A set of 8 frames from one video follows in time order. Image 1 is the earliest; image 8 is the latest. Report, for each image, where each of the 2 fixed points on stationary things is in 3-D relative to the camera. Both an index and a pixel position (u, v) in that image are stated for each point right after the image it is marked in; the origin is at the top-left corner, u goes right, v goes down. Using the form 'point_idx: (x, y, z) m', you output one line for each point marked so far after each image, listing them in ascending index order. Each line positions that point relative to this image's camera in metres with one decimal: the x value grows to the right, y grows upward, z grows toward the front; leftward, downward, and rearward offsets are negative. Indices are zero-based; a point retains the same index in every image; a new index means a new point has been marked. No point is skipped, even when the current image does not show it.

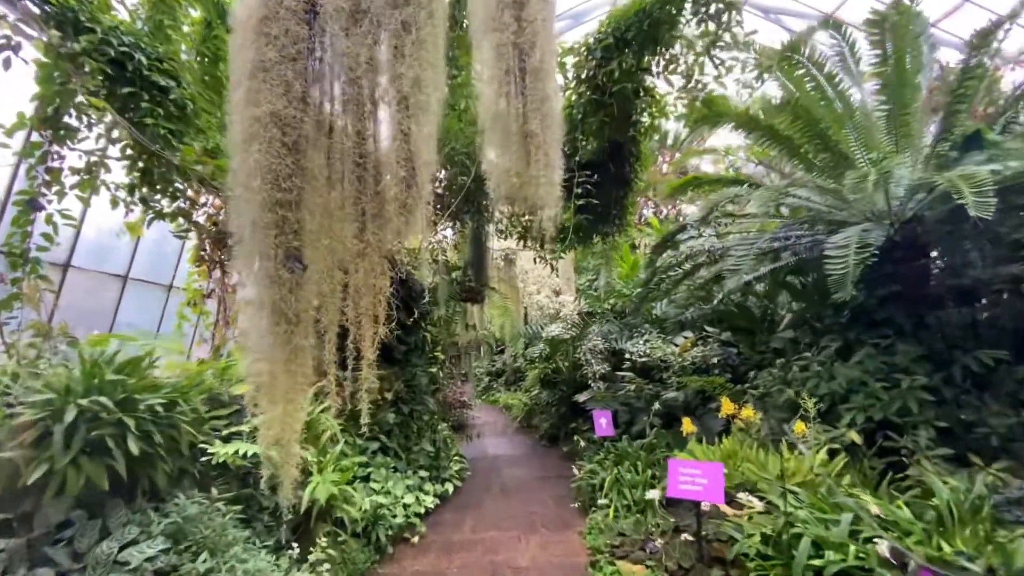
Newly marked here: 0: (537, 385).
0: (+0.2, -0.9, +4.6) m
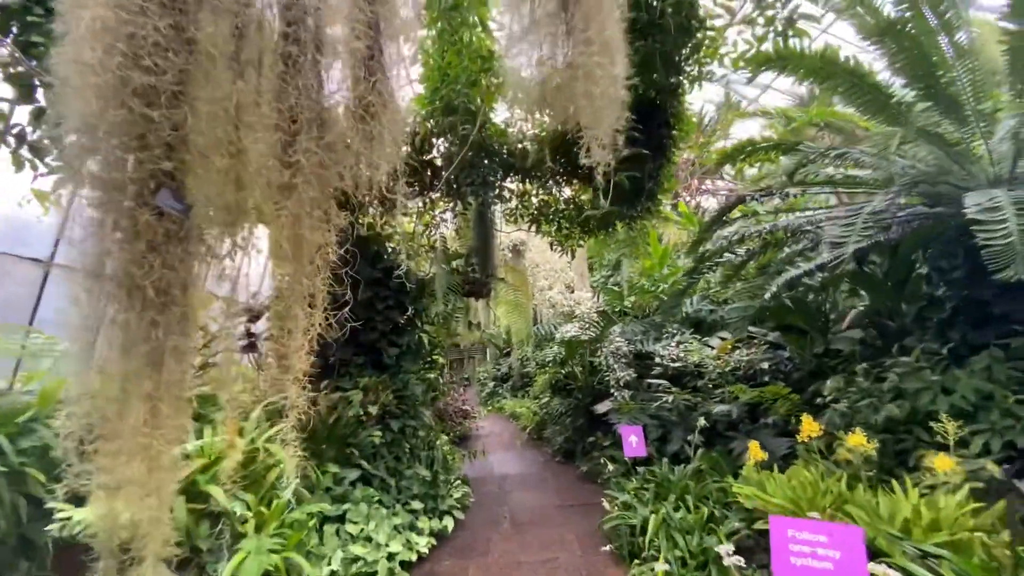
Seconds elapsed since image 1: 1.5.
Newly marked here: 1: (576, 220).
0: (+0.3, -0.9, +4.1) m
1: (+0.4, +0.4, +2.9) m
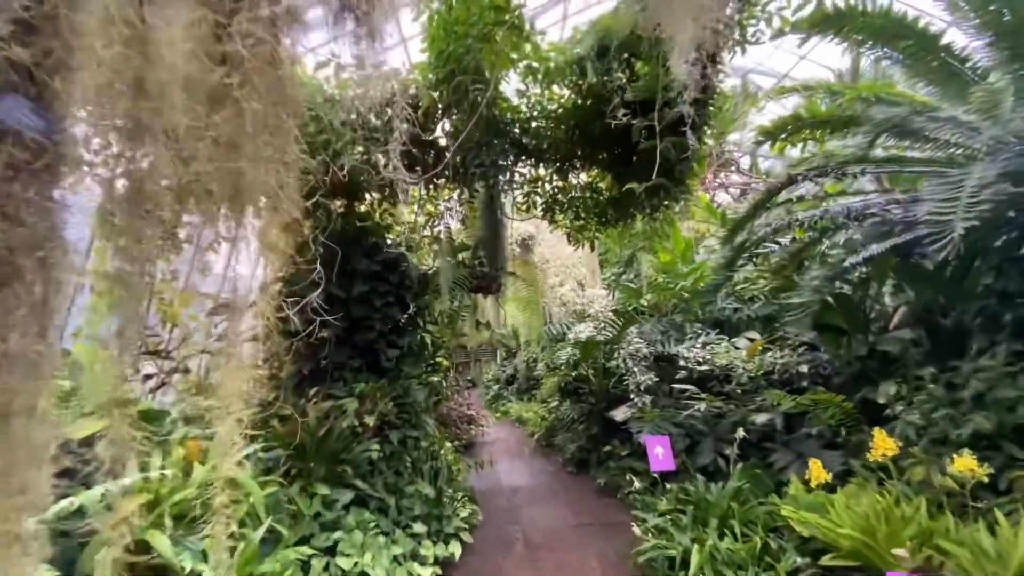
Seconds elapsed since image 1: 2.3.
0: (+0.4, -0.9, +3.8) m
1: (+0.5, +0.4, +2.7) m
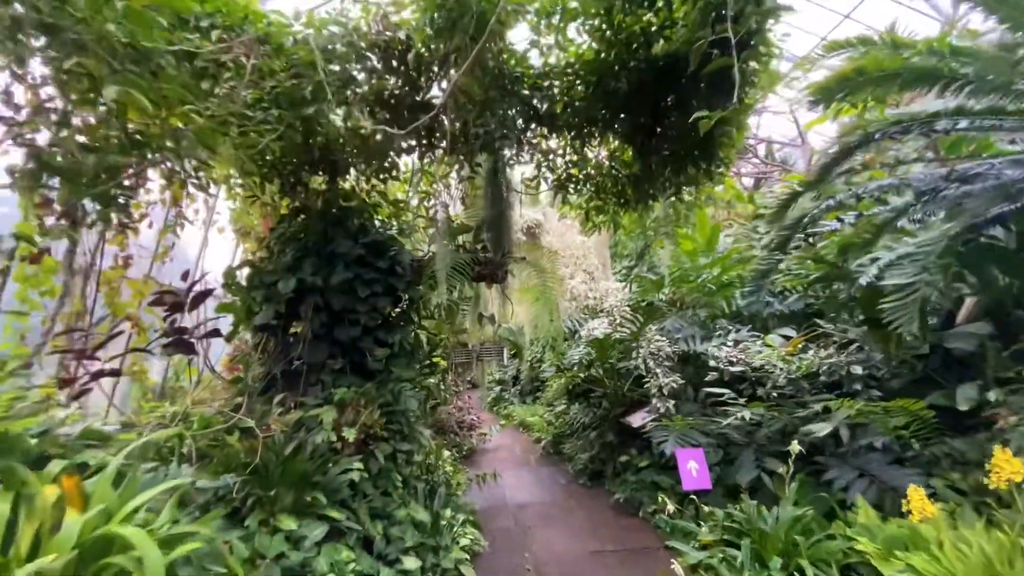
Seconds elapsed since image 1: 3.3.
0: (+0.4, -0.8, +3.5) m
1: (+0.5, +0.5, +2.4) m
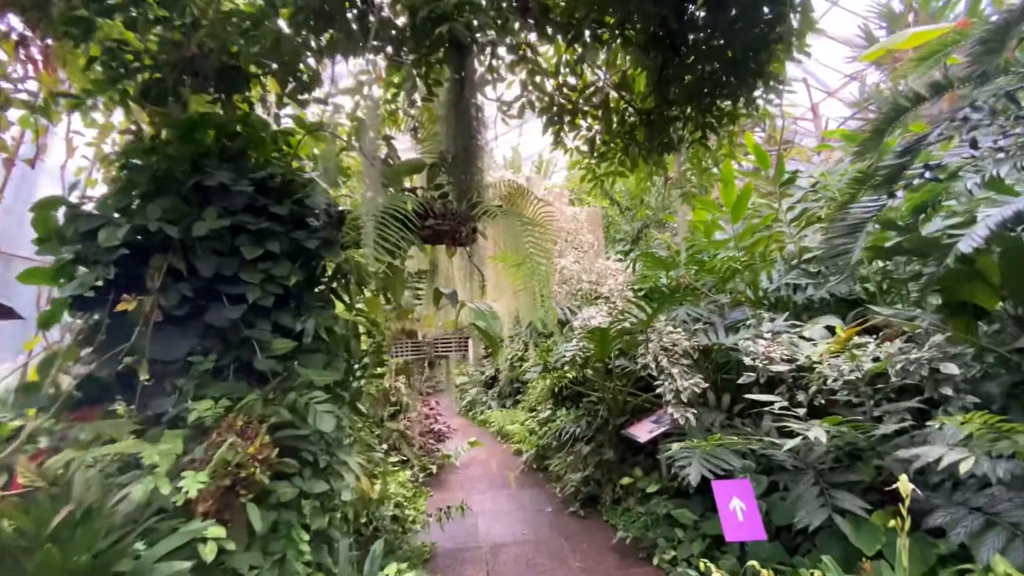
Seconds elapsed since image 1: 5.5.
0: (+0.3, -0.7, +2.9) m
1: (+0.4, +0.6, +1.8) m
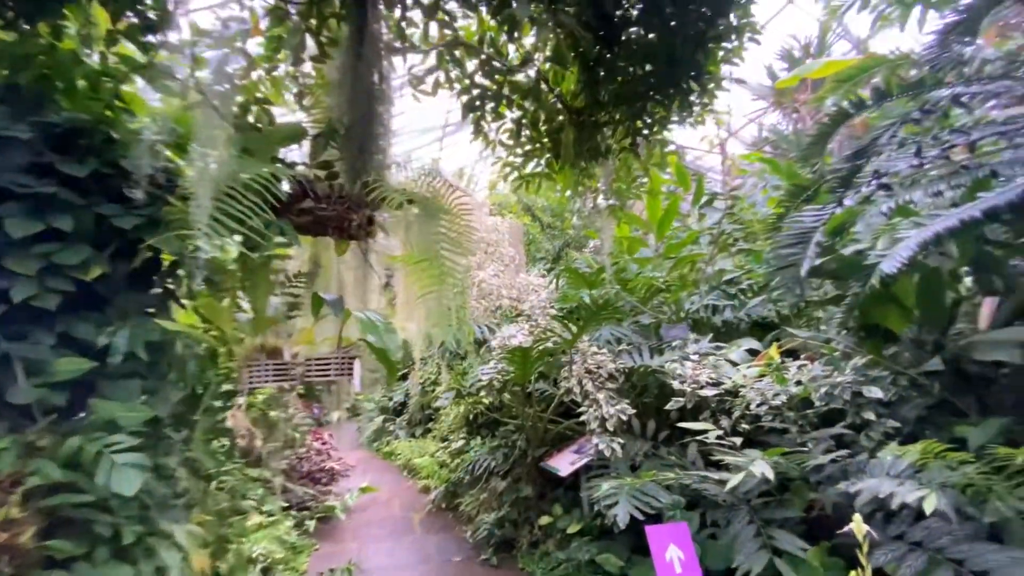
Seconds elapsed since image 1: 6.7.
0: (-0.3, -0.8, +2.6) m
1: (+0.1, +0.5, +1.6) m
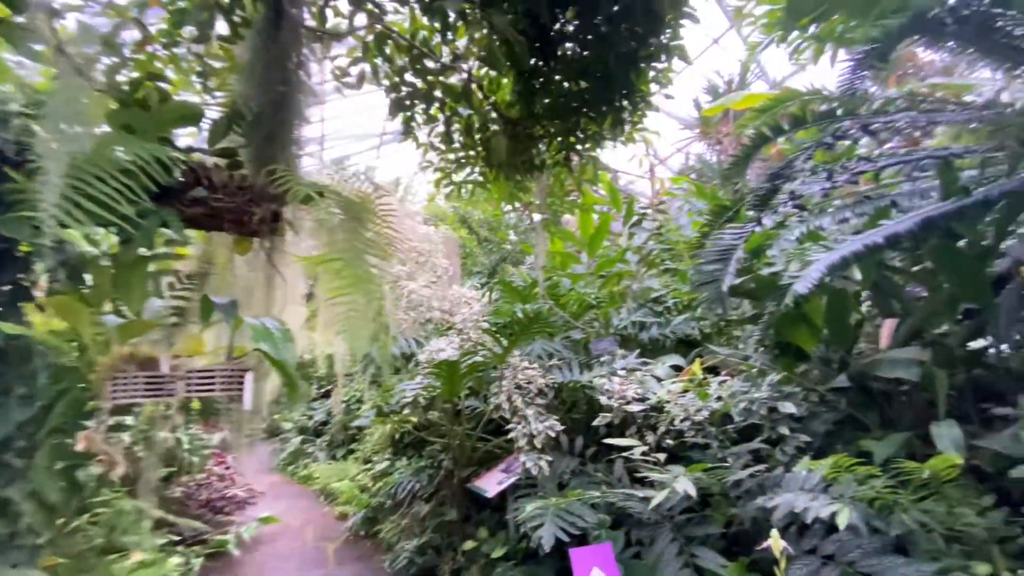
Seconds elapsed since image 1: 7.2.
0: (-0.6, -0.9, +2.4) m
1: (-0.1, +0.5, +1.5) m
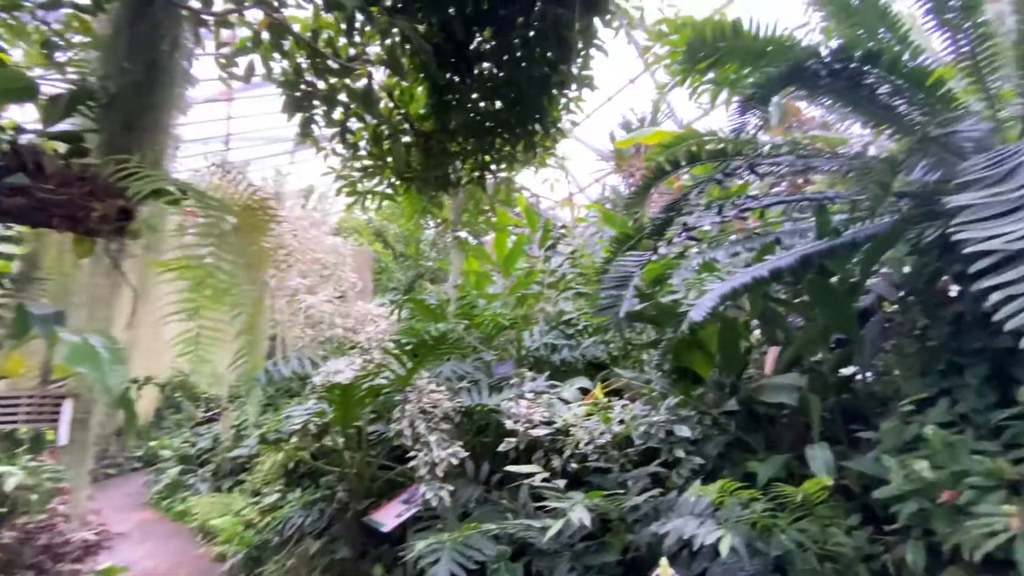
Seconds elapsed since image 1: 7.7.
0: (-1.1, -0.9, +2.2) m
1: (-0.4, +0.5, +1.5) m
